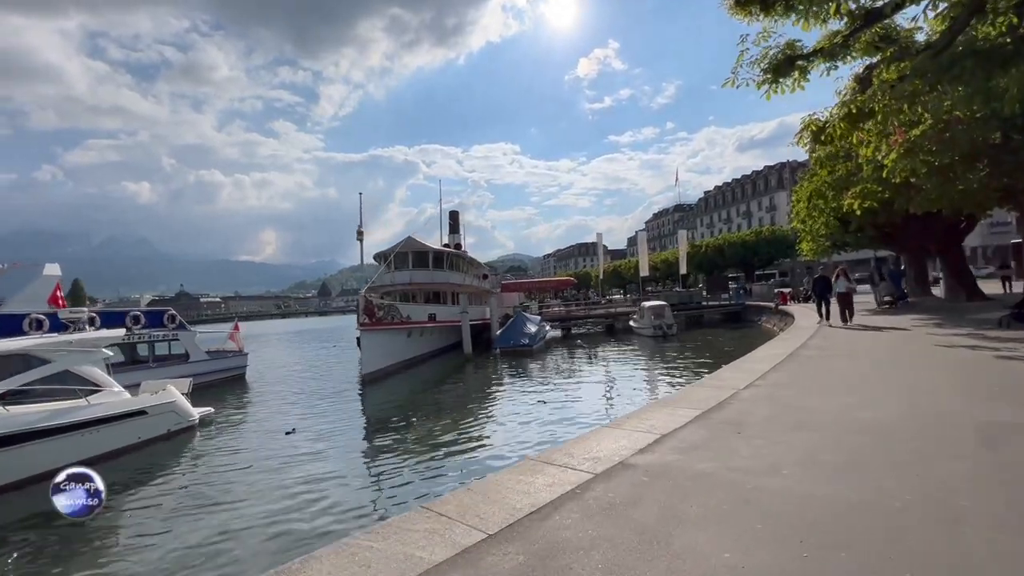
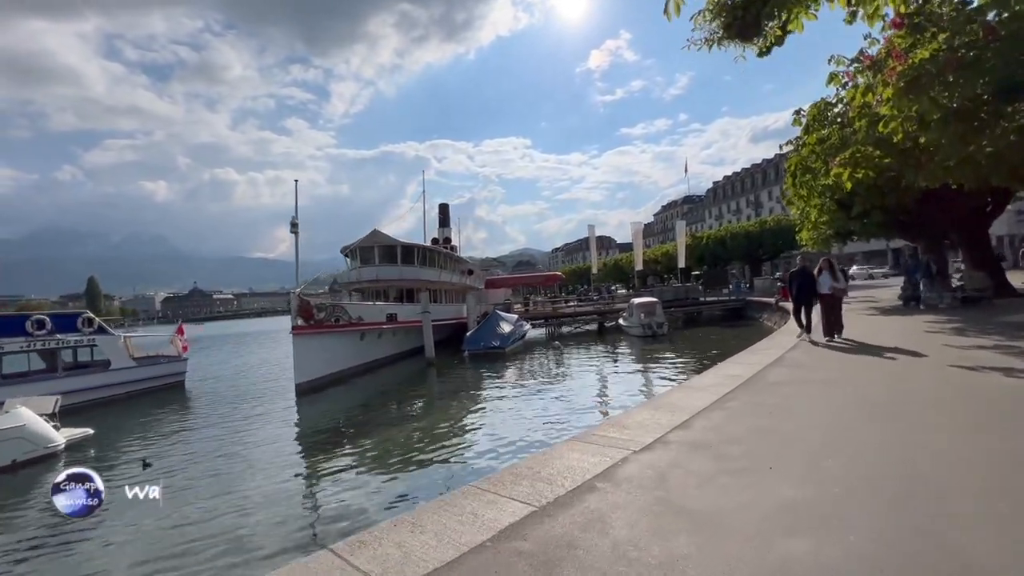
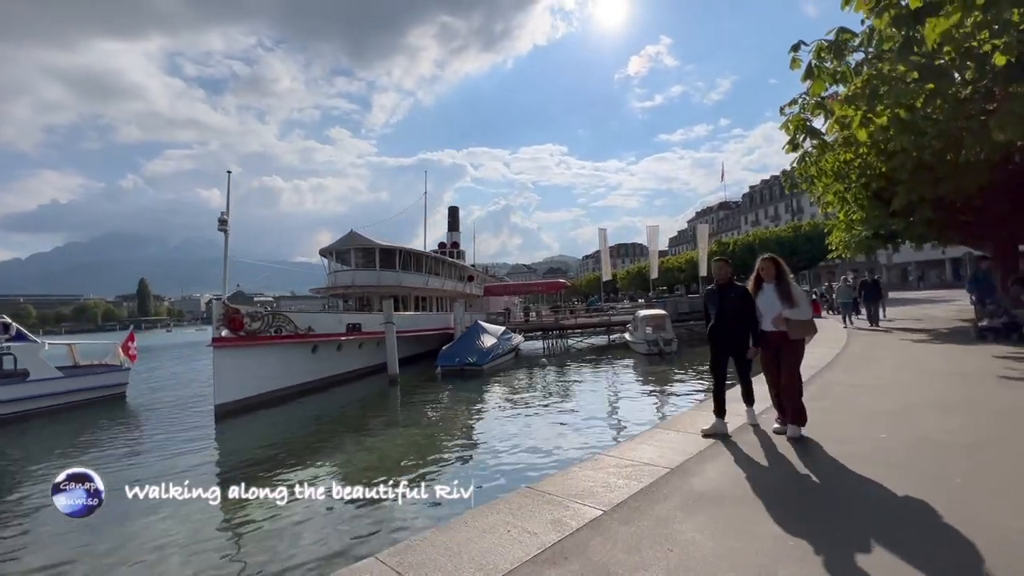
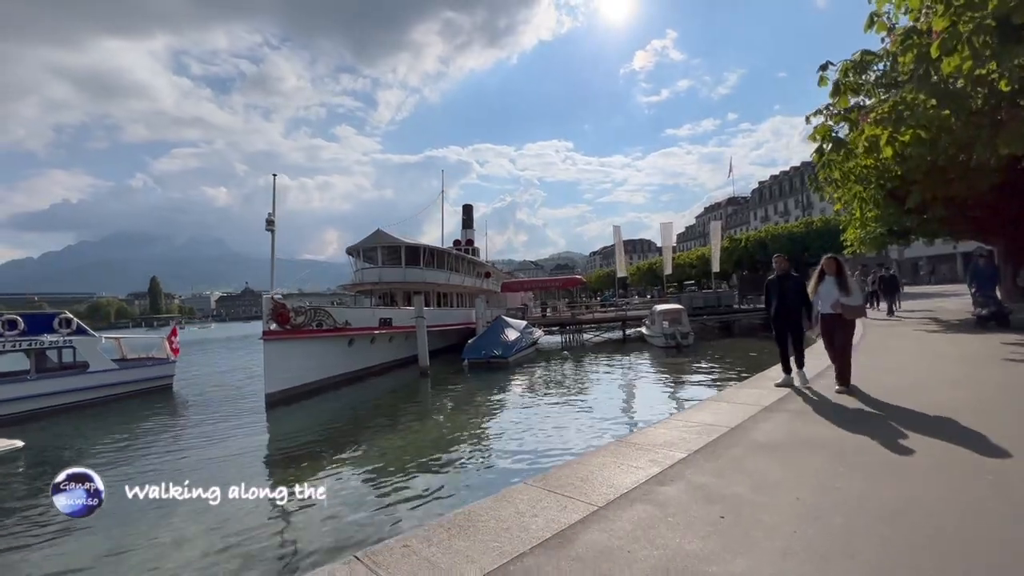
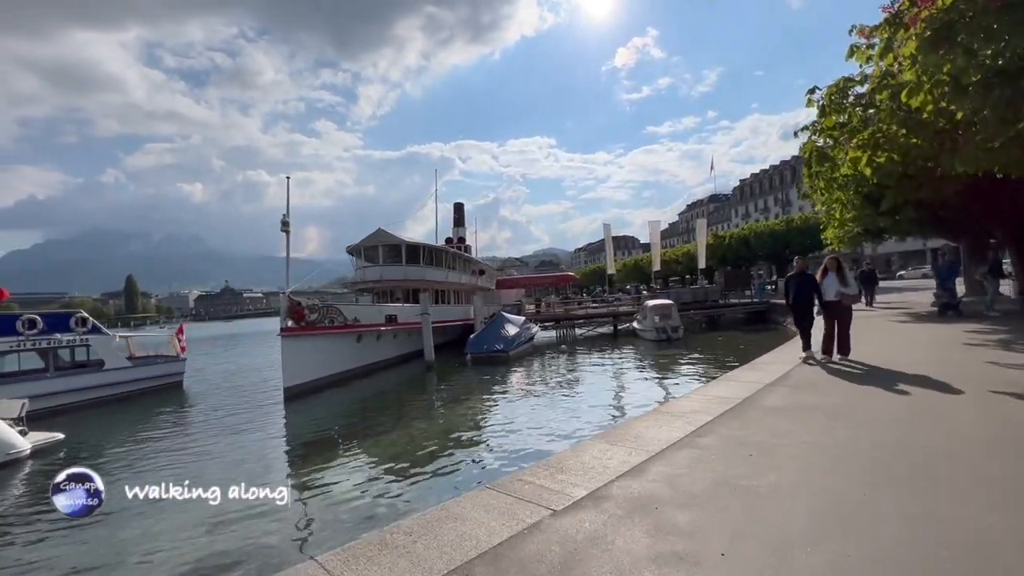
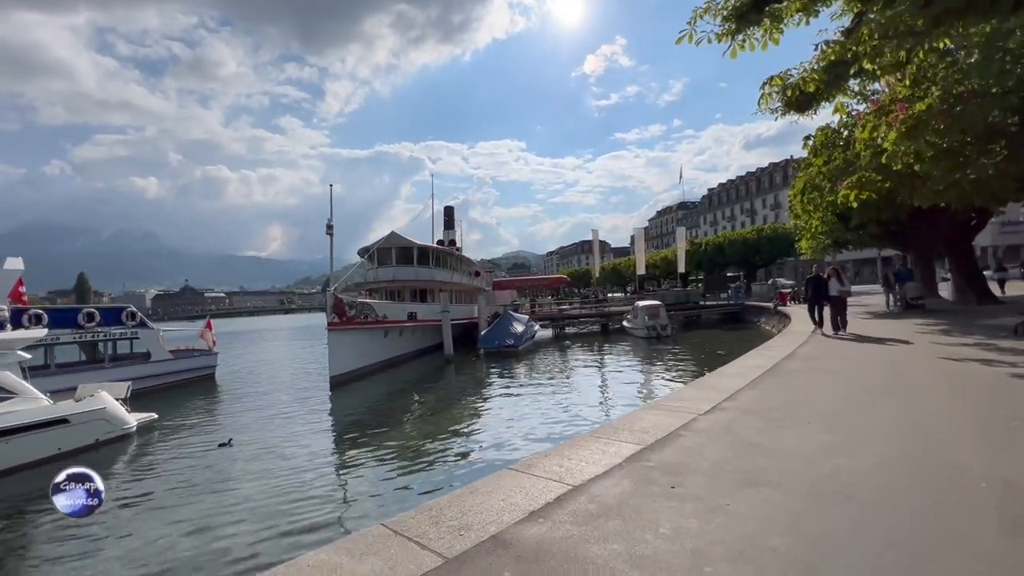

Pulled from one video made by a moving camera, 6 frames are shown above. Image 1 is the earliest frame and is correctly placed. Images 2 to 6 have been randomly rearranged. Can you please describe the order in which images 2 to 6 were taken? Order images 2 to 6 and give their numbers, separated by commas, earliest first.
6, 2, 5, 4, 3
